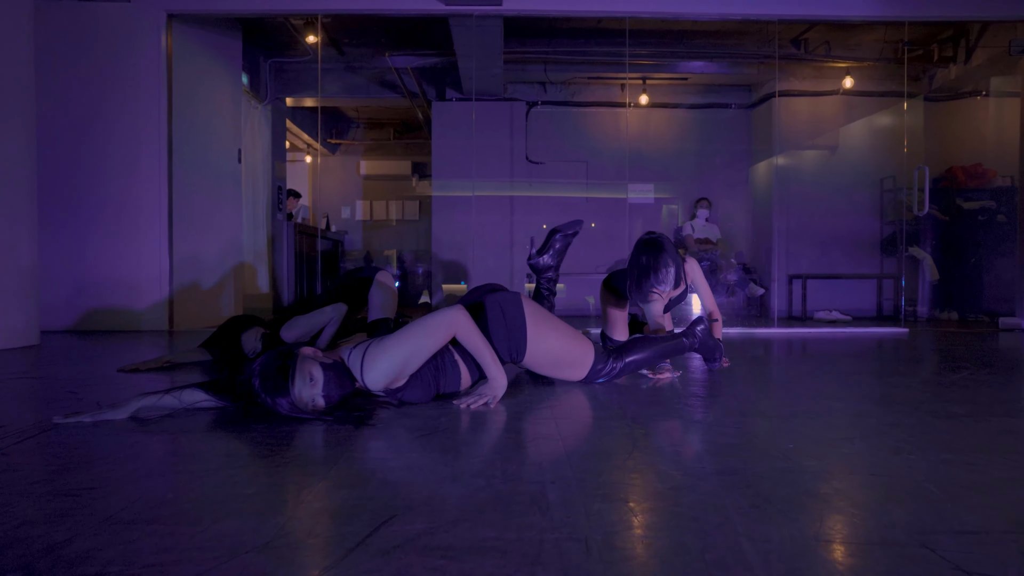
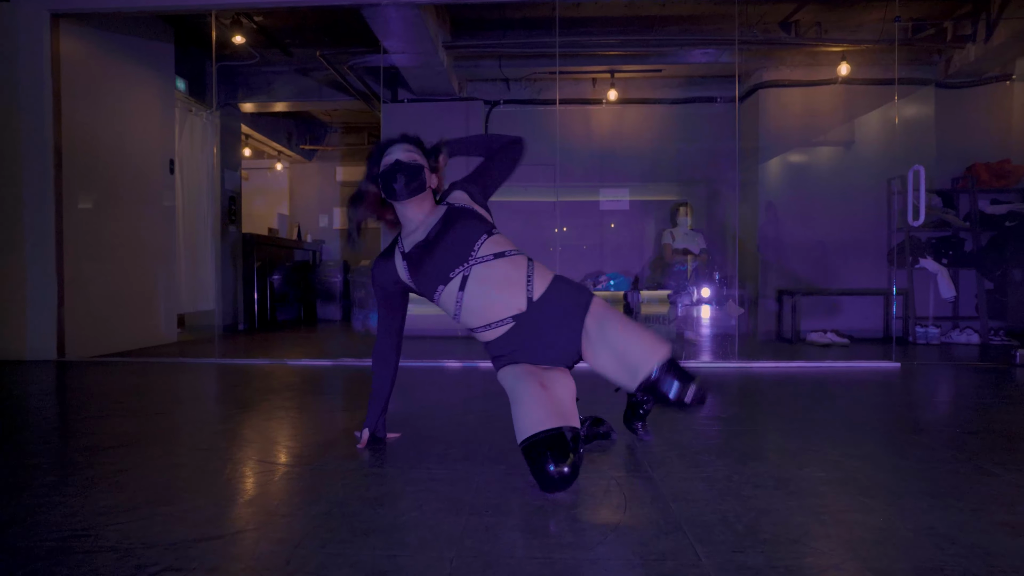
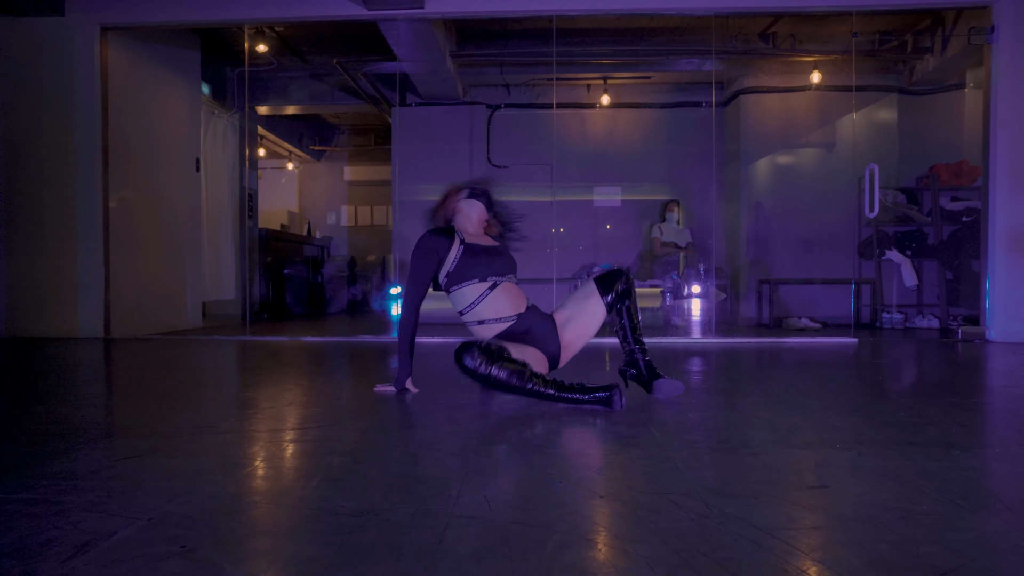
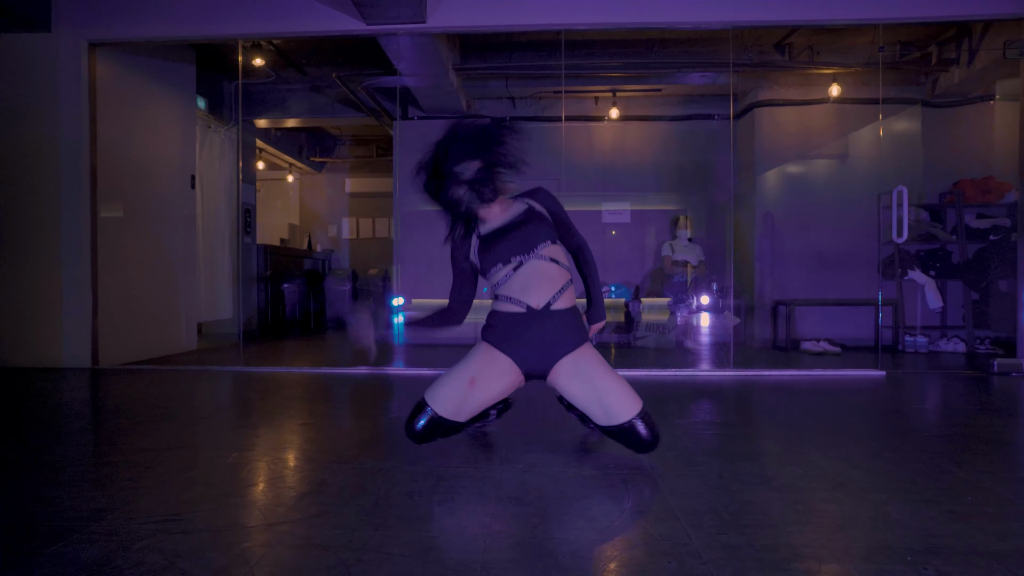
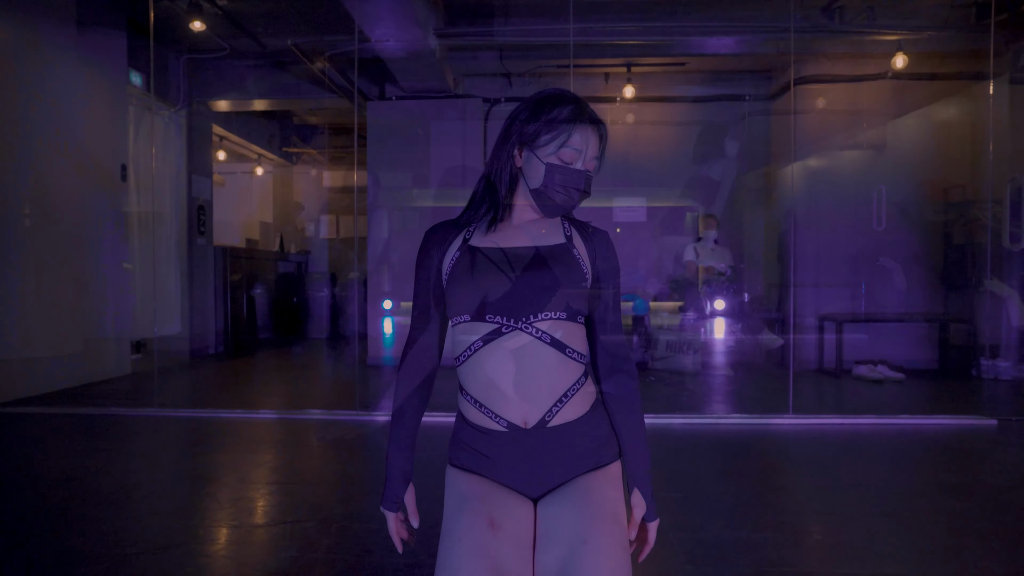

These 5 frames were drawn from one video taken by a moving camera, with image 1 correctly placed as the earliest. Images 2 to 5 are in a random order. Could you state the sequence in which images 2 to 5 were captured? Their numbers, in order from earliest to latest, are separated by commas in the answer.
5, 4, 2, 3
